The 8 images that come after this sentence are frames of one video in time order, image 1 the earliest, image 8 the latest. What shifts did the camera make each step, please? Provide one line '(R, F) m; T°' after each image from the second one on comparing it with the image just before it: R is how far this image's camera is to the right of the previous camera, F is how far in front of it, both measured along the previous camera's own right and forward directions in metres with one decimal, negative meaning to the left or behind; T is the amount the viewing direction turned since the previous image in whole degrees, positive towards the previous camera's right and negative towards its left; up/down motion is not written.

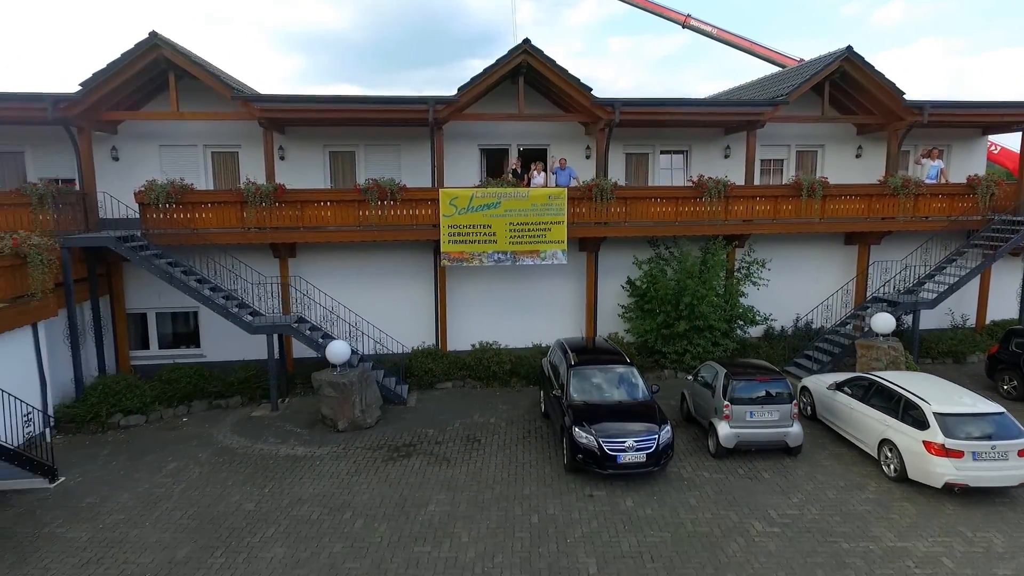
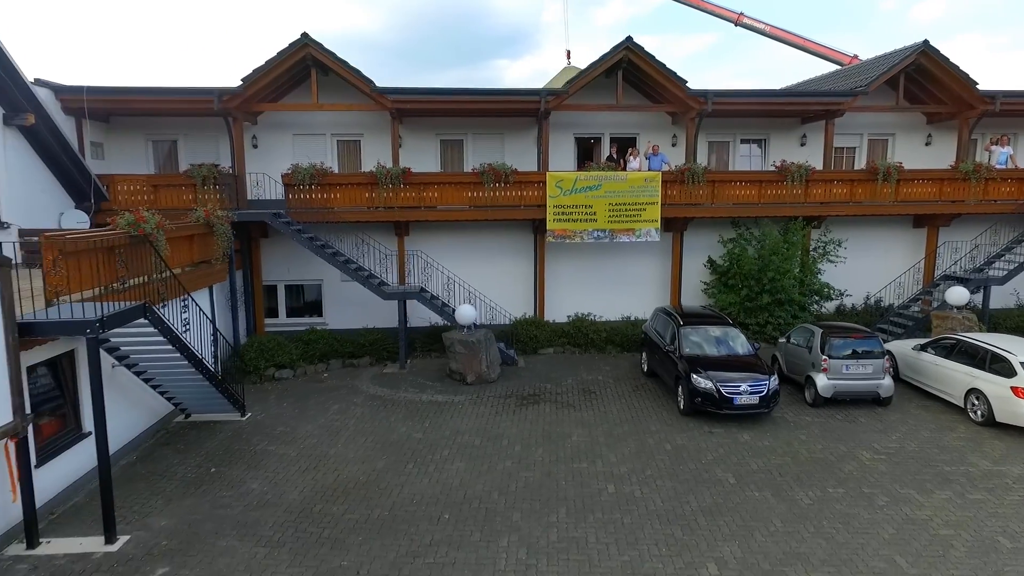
(-1.8, -1.5) m; -2°
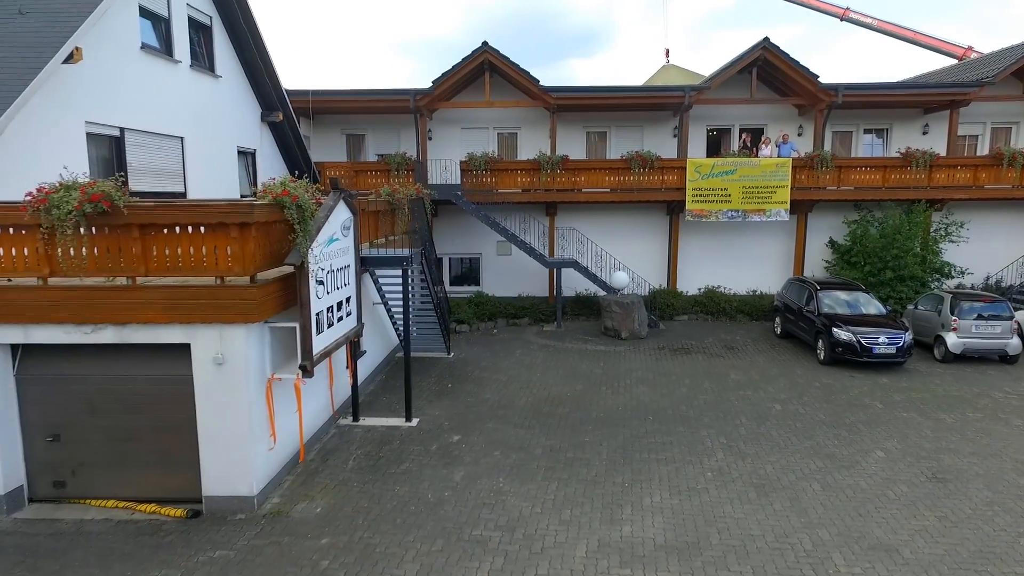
(-2.0, -2.4) m; -6°
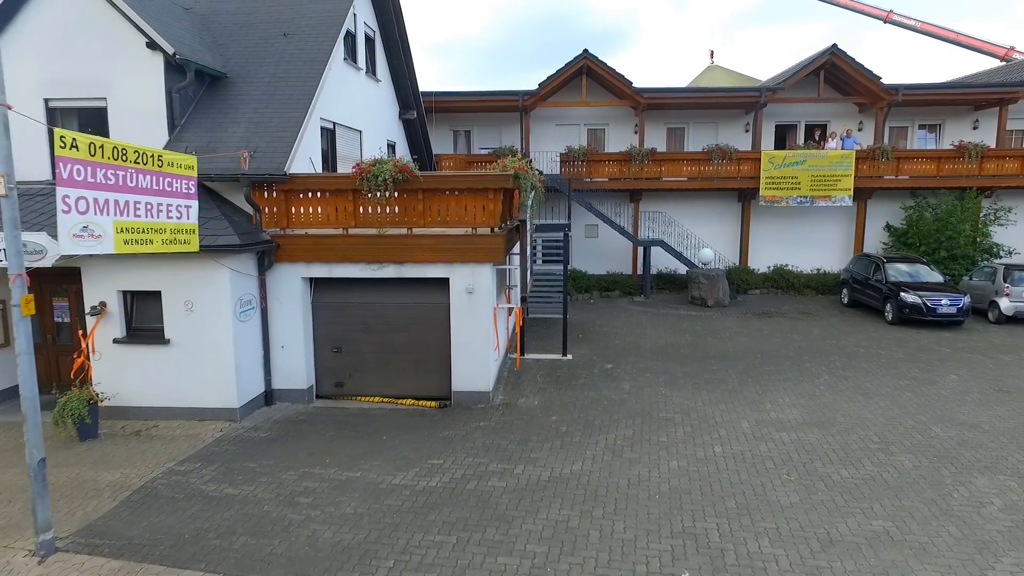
(-2.2, -2.5) m; -2°
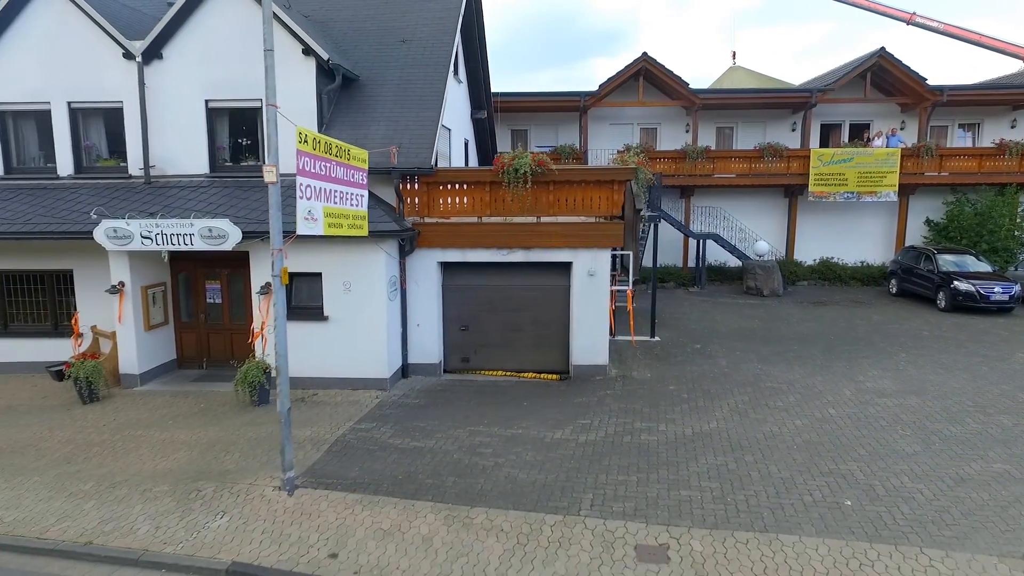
(-1.9, -1.0) m; 0°
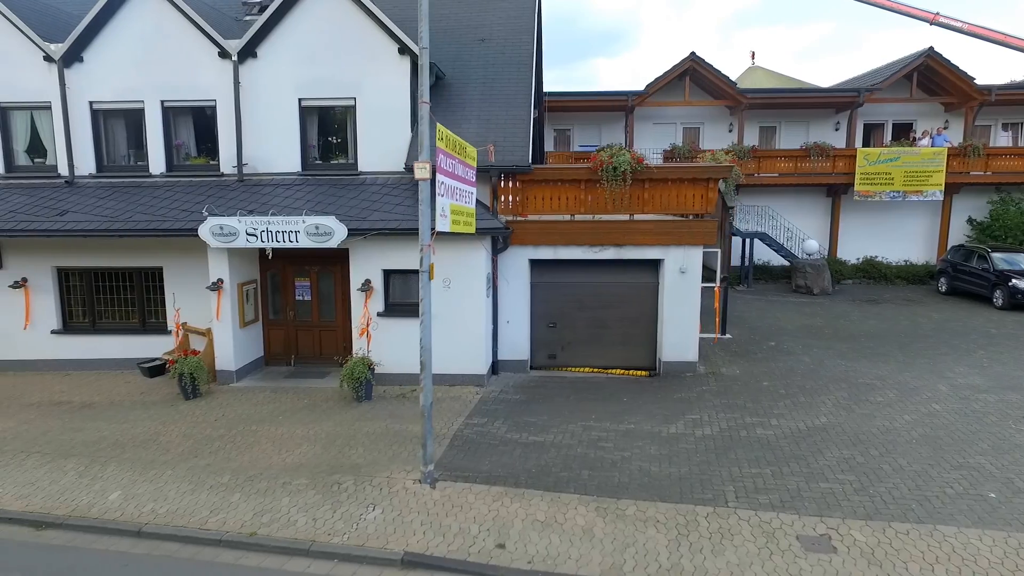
(-1.5, -0.1) m; 0°
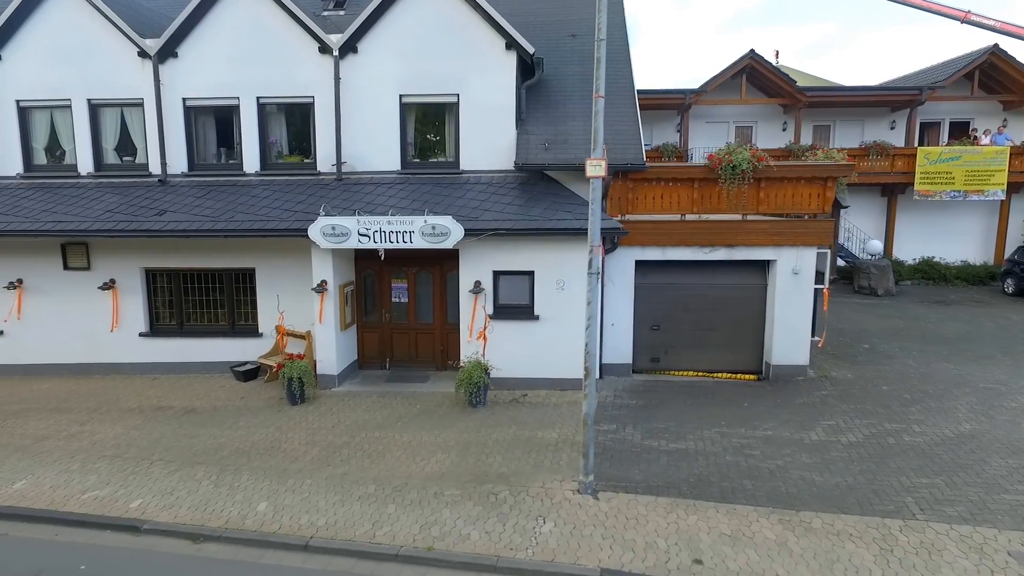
(-1.7, +0.3) m; 0°
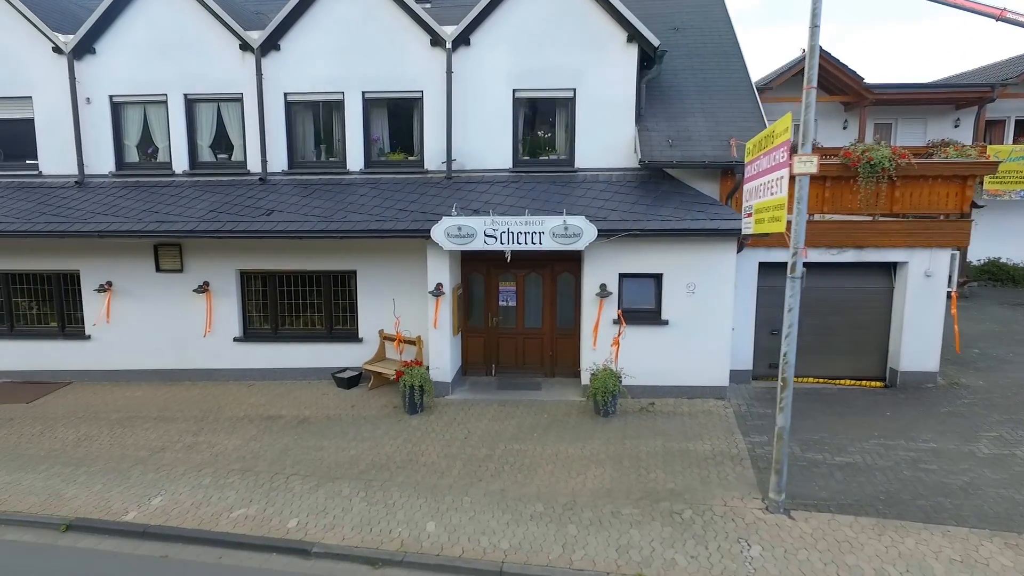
(-1.8, +0.4) m; 0°
